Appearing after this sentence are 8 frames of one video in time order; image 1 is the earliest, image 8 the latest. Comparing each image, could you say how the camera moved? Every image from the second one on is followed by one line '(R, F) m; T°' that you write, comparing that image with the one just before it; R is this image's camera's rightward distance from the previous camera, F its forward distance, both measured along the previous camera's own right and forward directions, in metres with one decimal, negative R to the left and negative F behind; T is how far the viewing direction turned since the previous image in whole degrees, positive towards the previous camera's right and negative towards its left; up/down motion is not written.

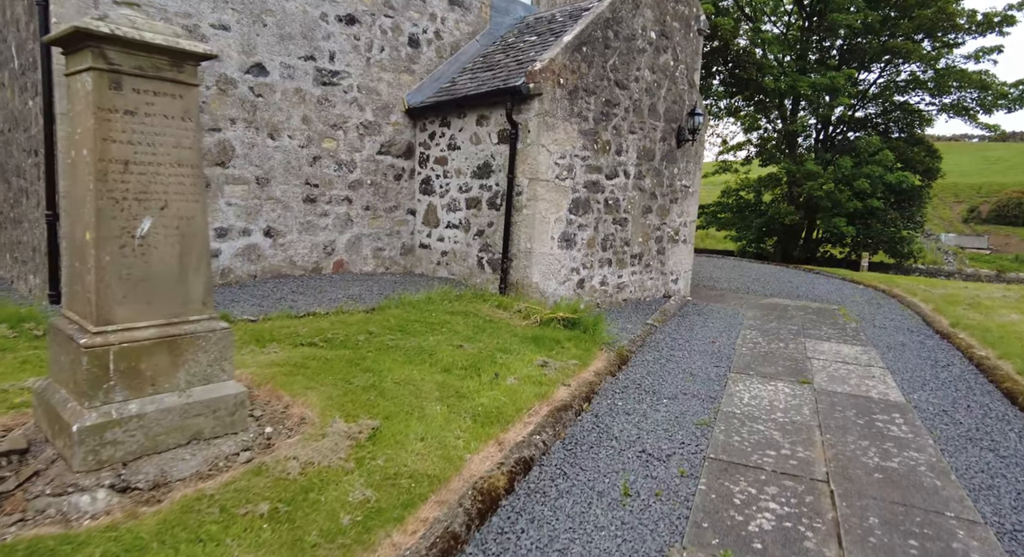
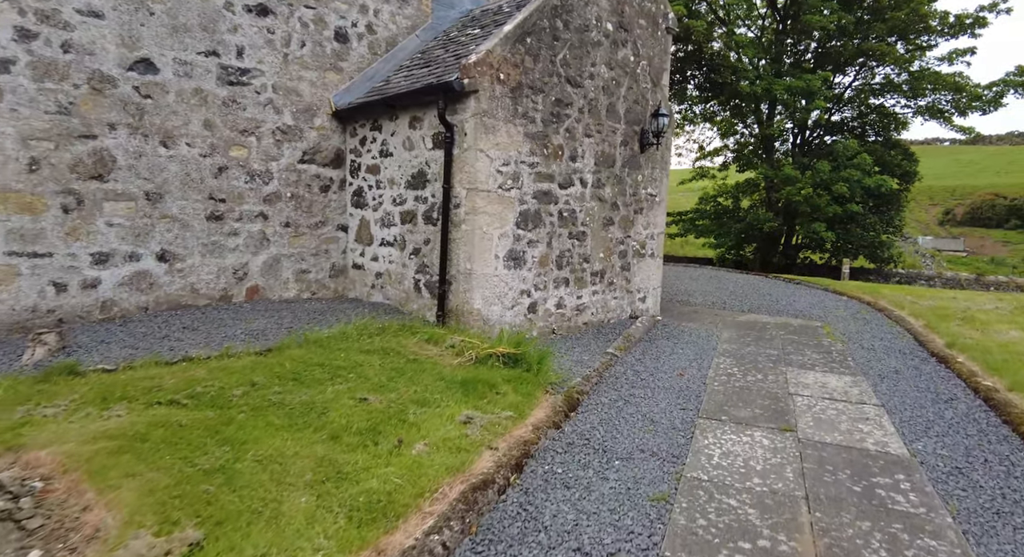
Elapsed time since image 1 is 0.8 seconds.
(+0.4, +0.7) m; +2°
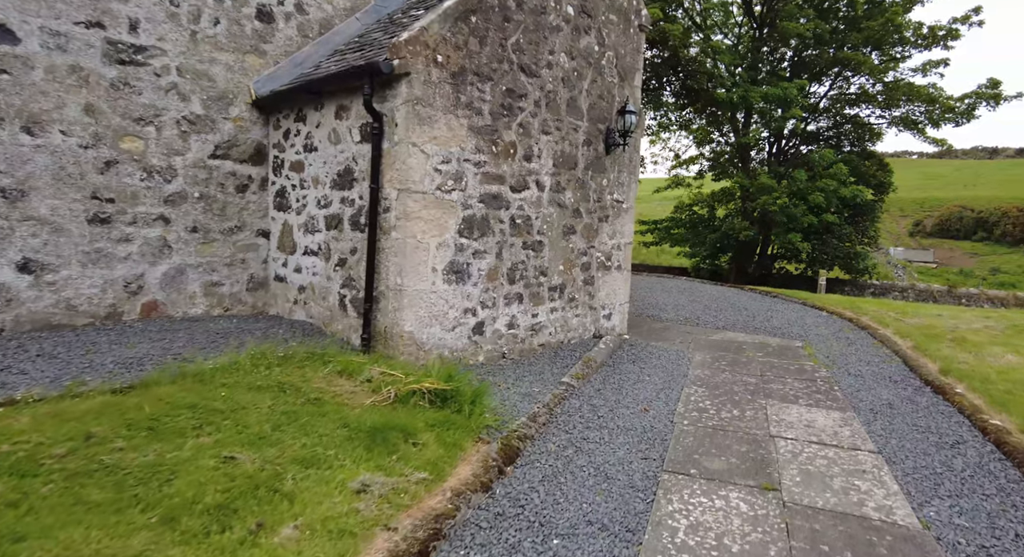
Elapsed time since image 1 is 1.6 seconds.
(+0.3, +0.7) m; +2°
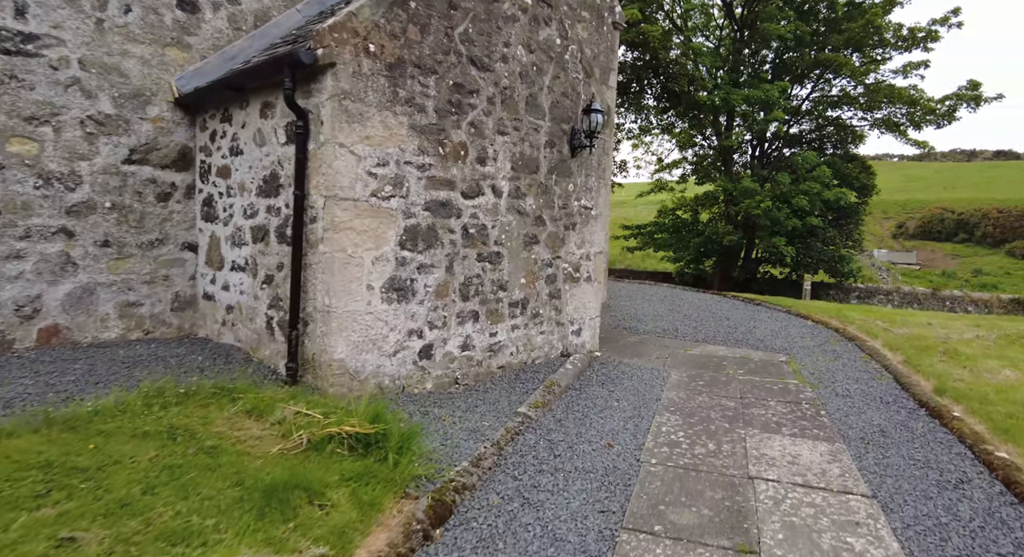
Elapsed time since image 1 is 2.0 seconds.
(+0.3, +0.5) m; +1°
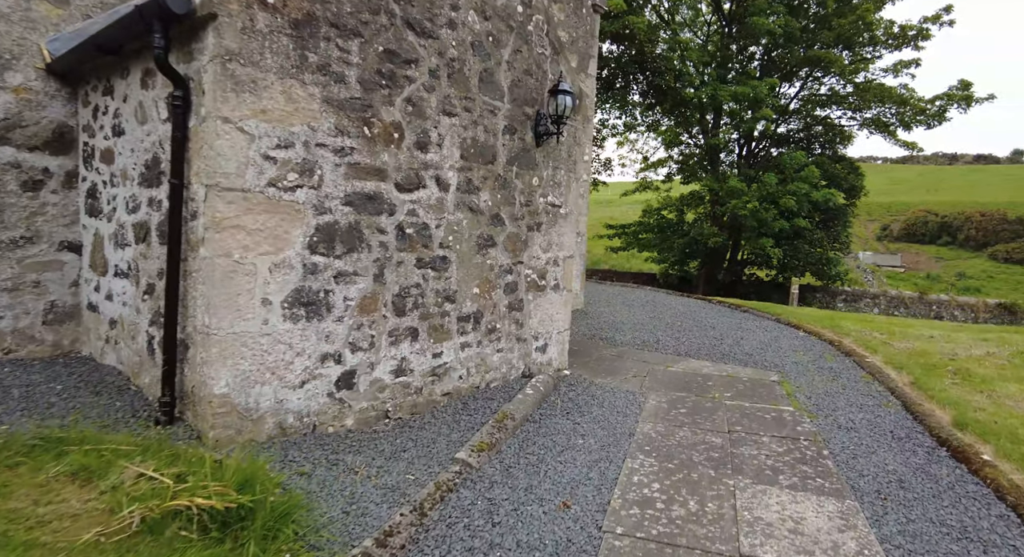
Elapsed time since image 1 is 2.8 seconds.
(+0.3, +0.7) m; +1°
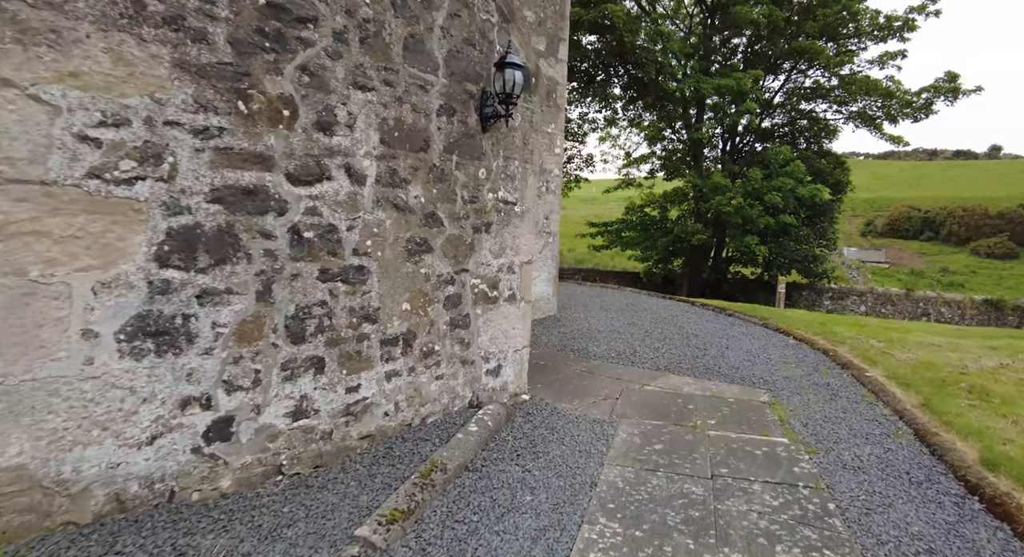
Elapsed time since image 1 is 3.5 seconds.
(+0.3, +0.7) m; +1°
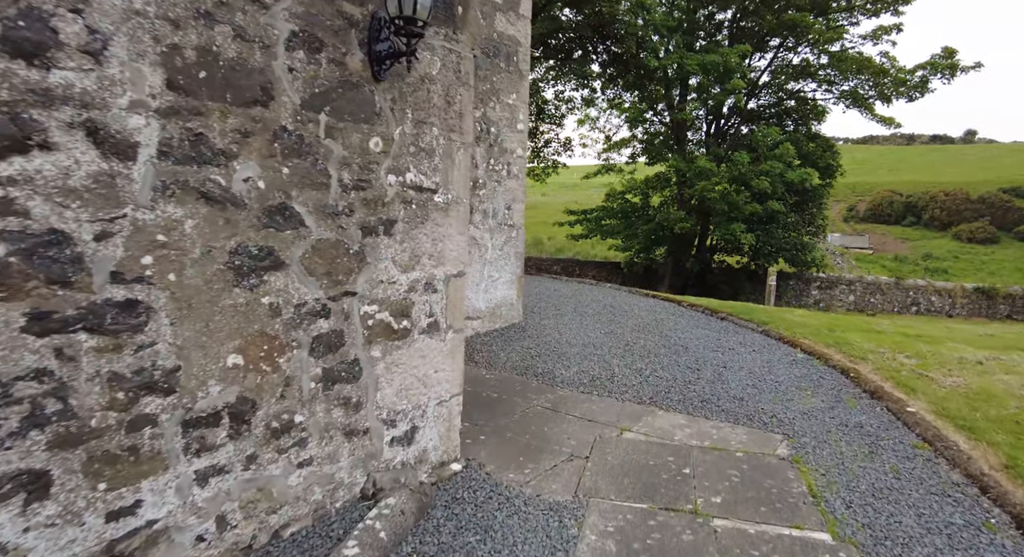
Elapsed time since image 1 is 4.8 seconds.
(+0.3, +1.2) m; +2°
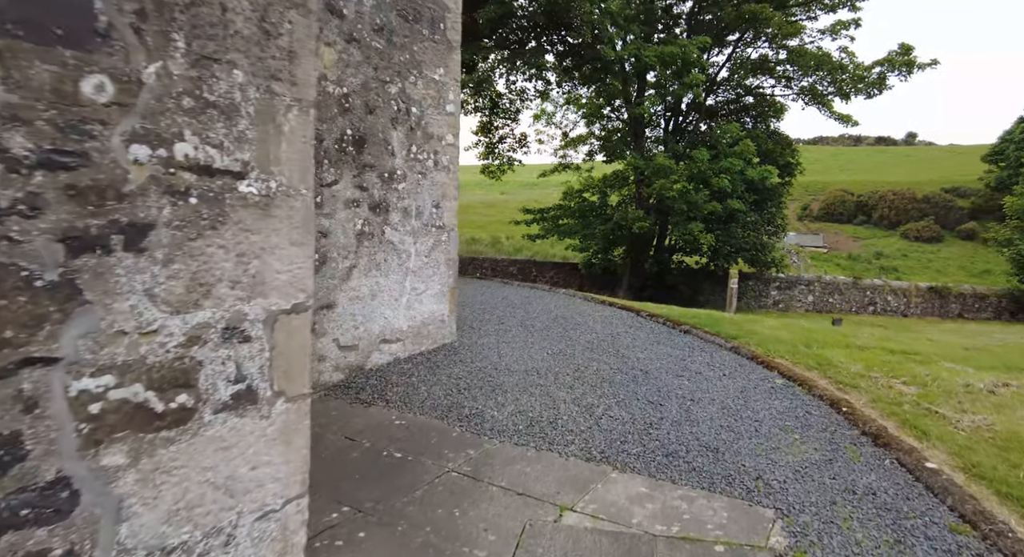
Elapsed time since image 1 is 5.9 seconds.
(+0.3, +1.0) m; +4°
